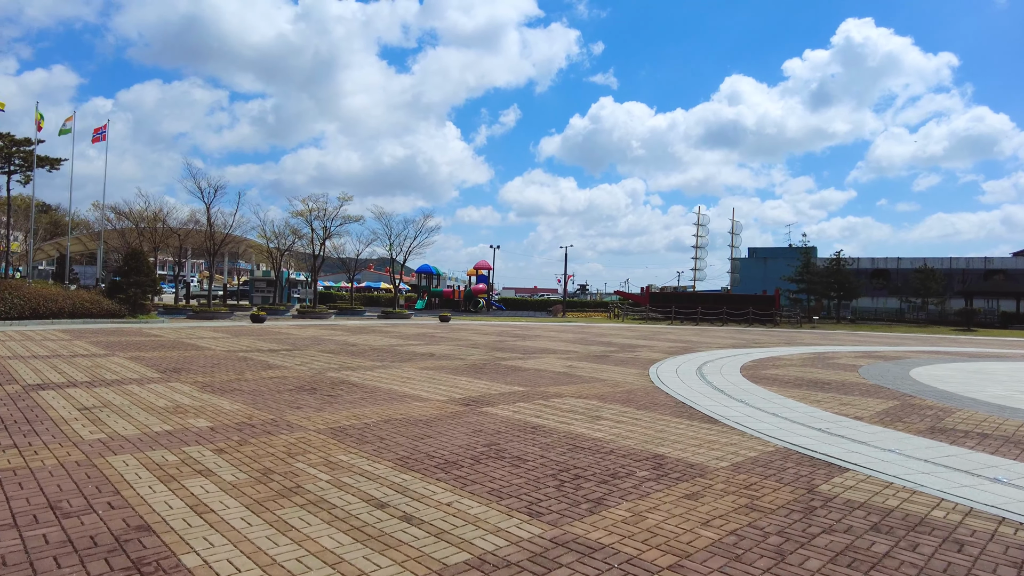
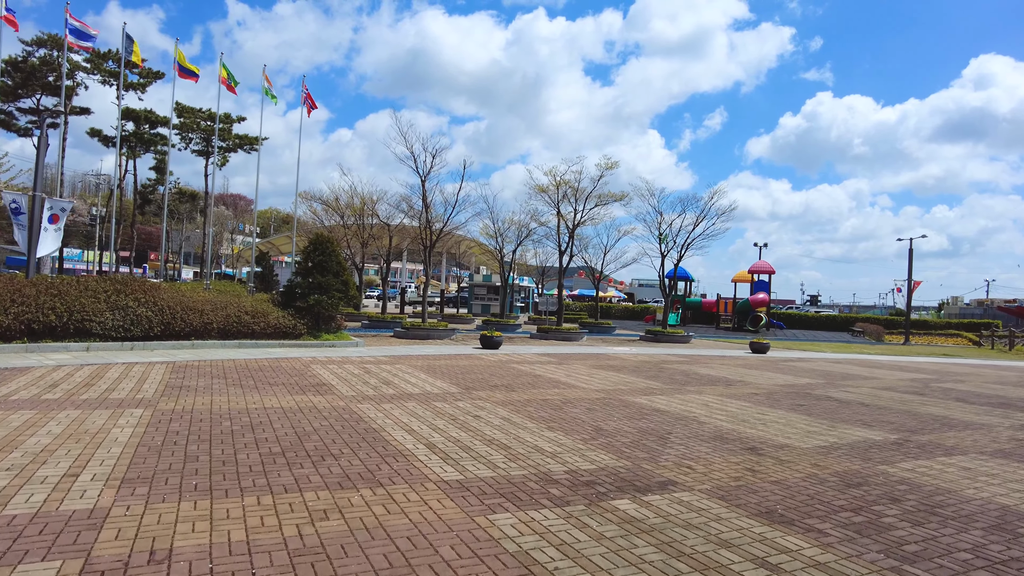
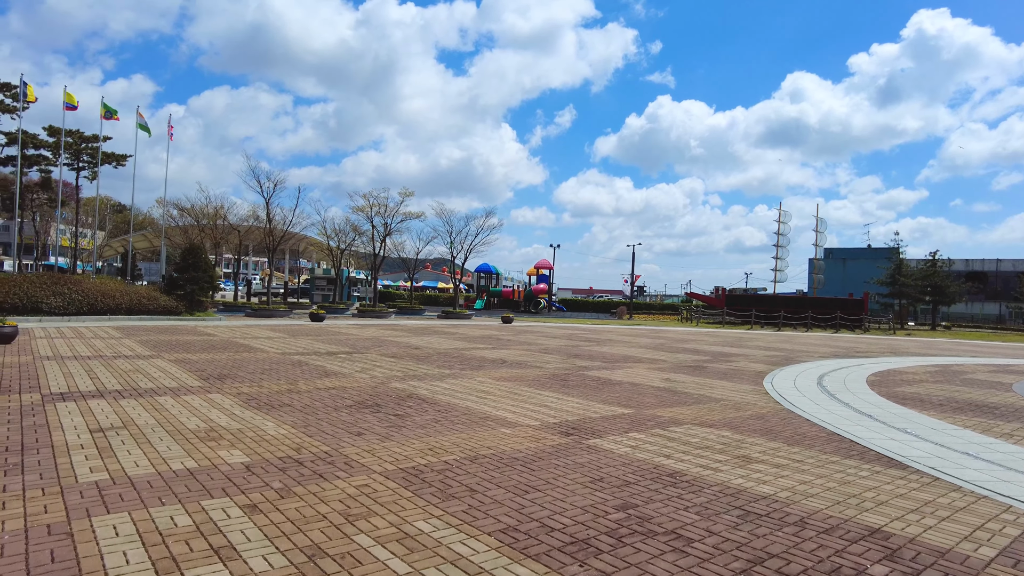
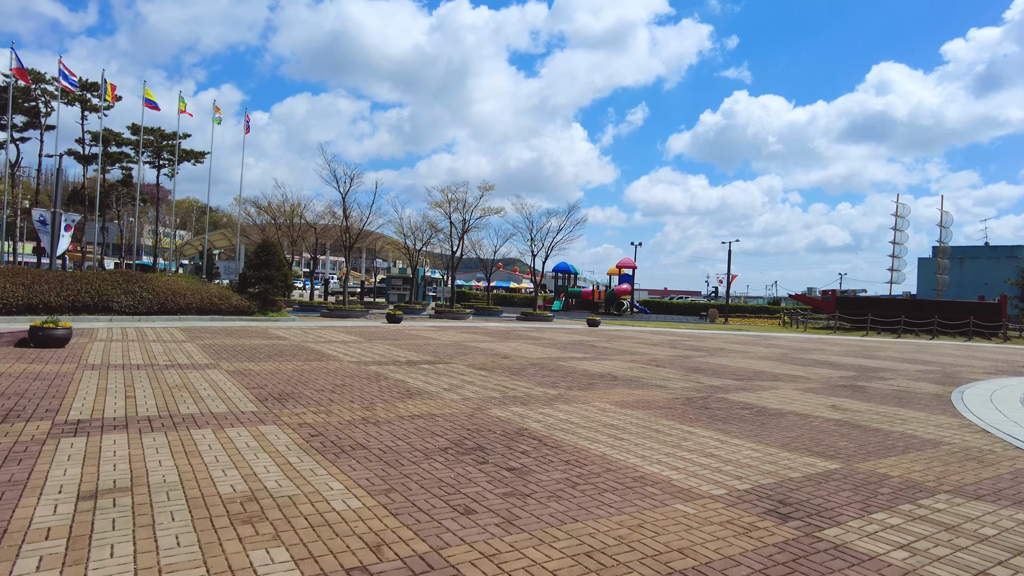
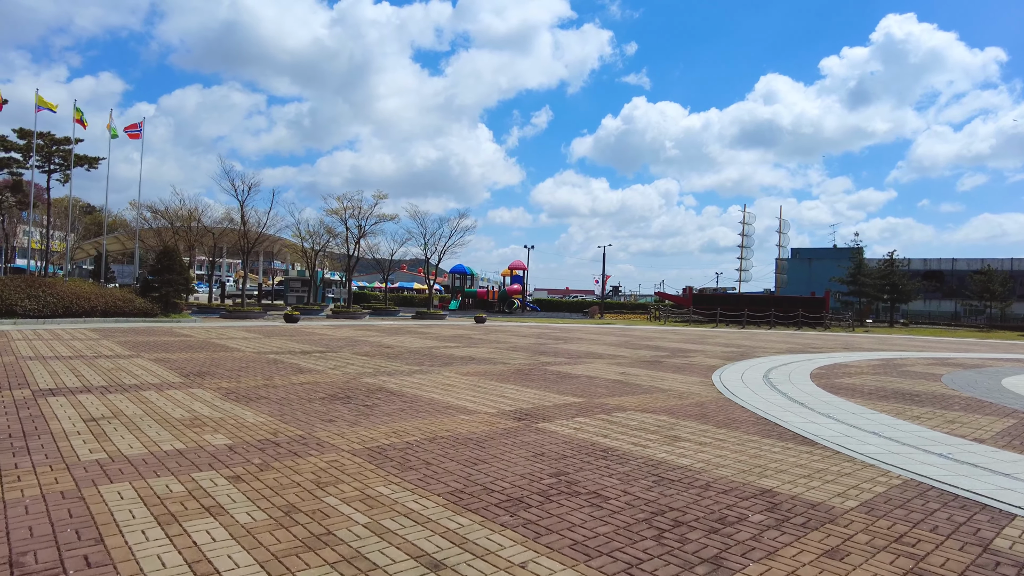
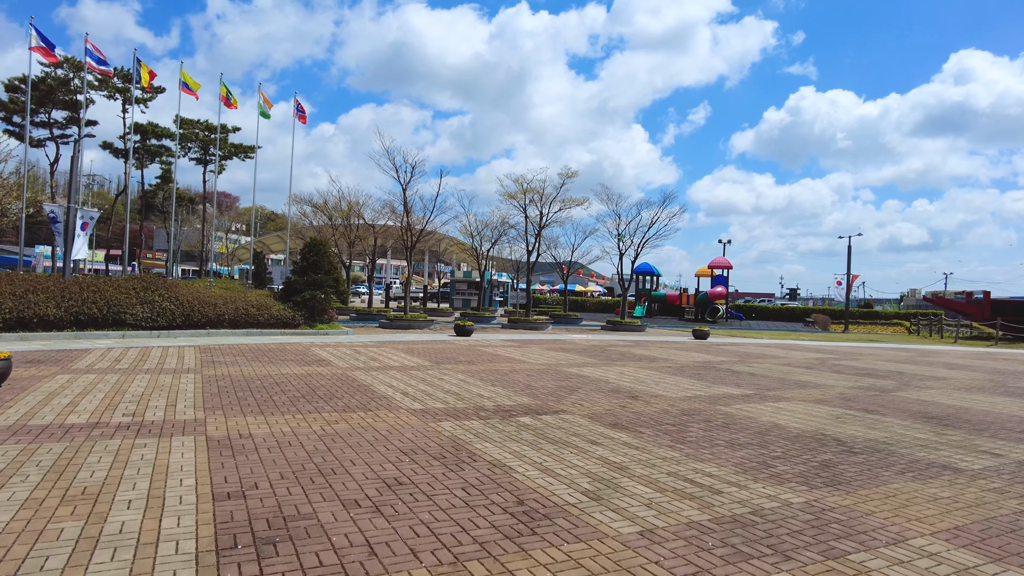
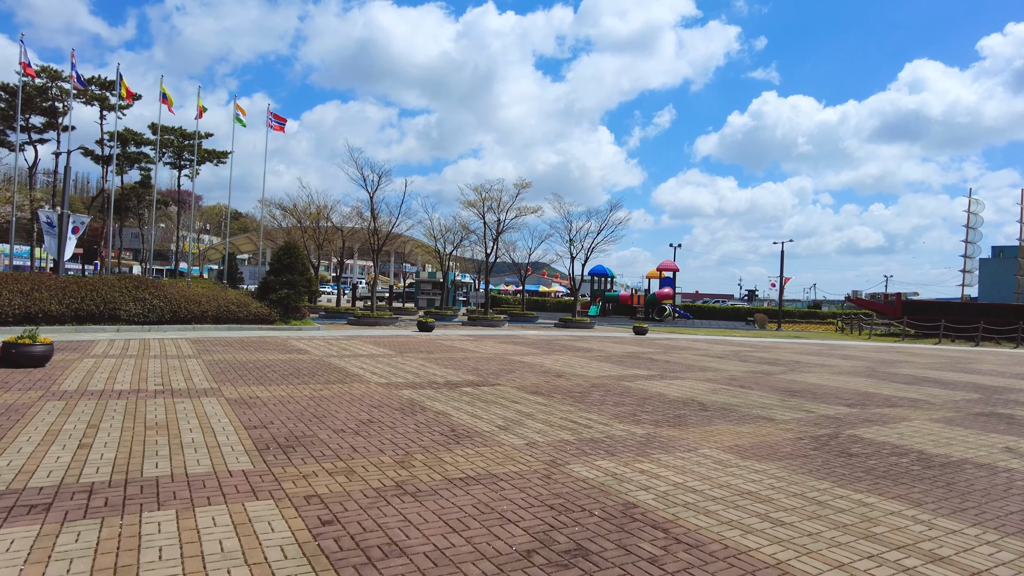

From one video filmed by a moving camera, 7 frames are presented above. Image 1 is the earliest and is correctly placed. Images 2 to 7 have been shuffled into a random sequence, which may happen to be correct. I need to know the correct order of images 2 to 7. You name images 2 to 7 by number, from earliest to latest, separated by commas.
5, 3, 4, 7, 6, 2
